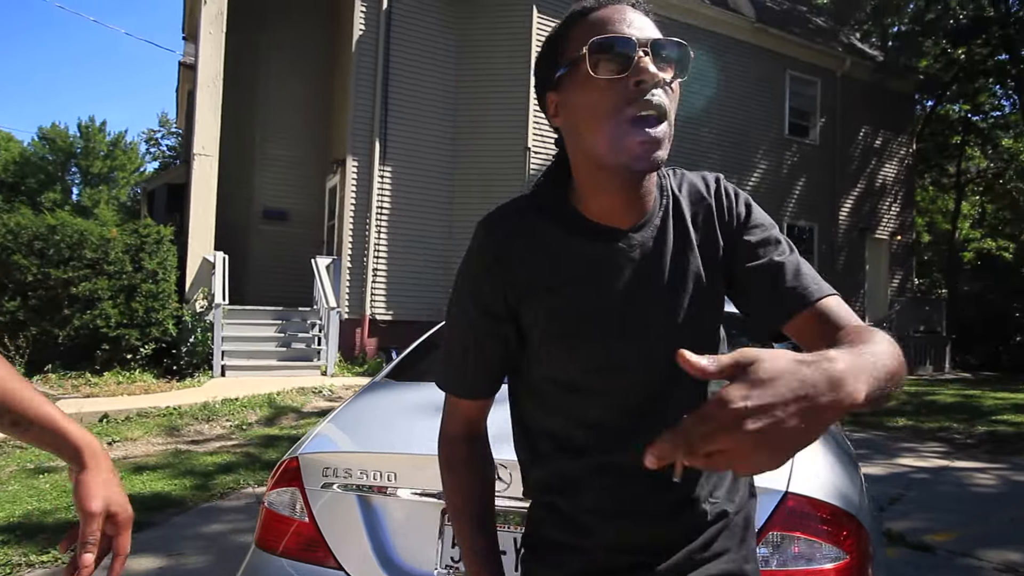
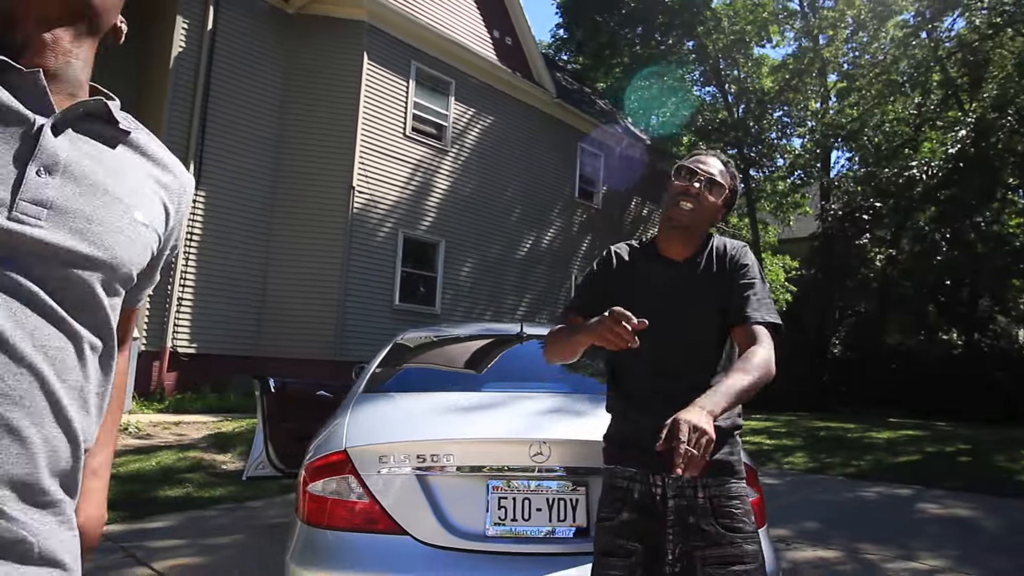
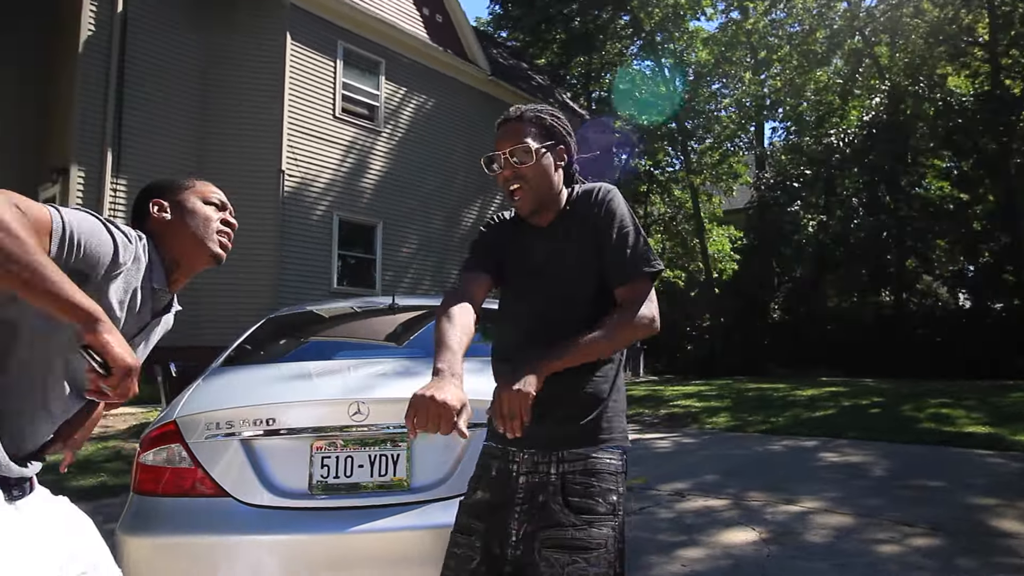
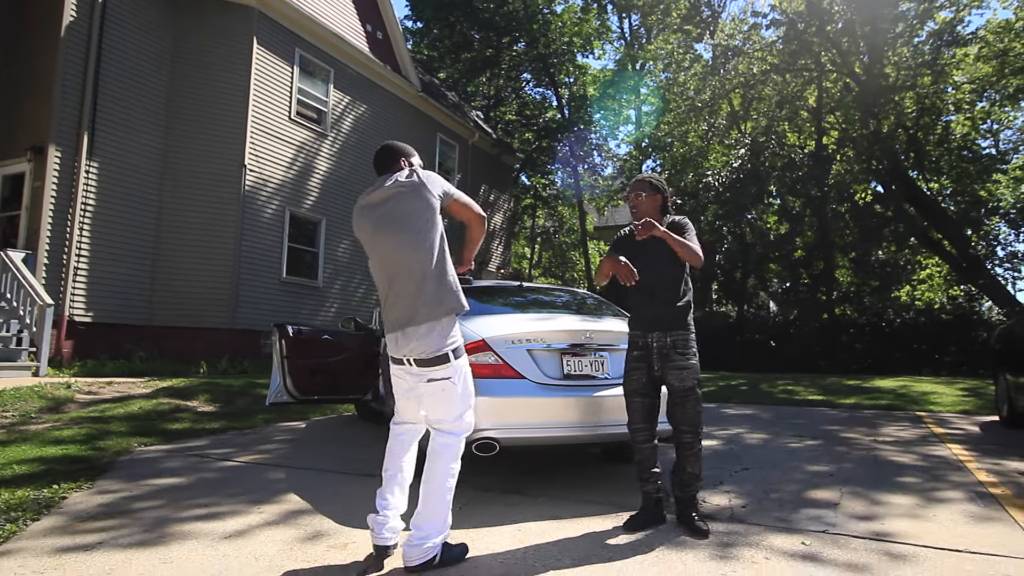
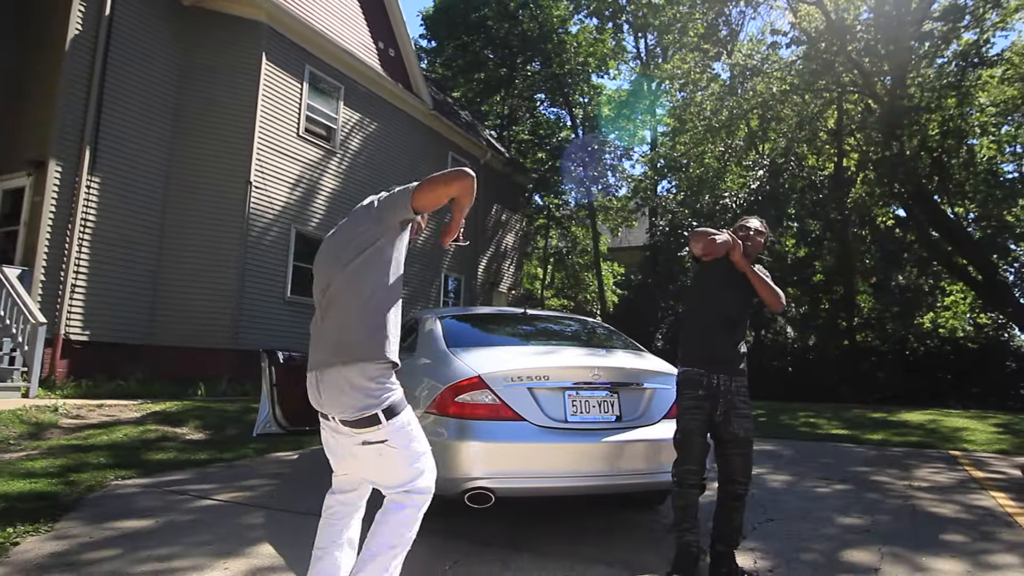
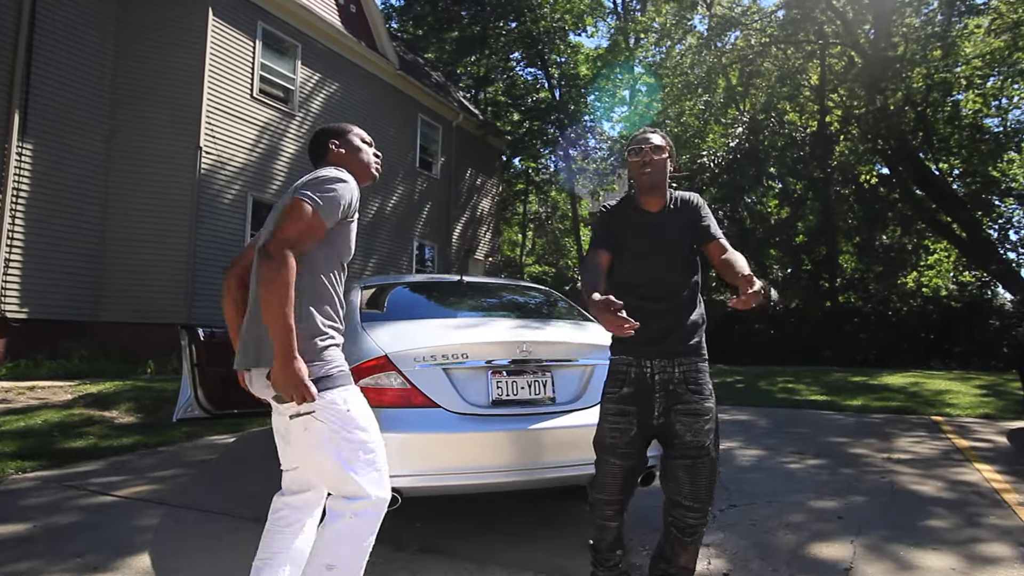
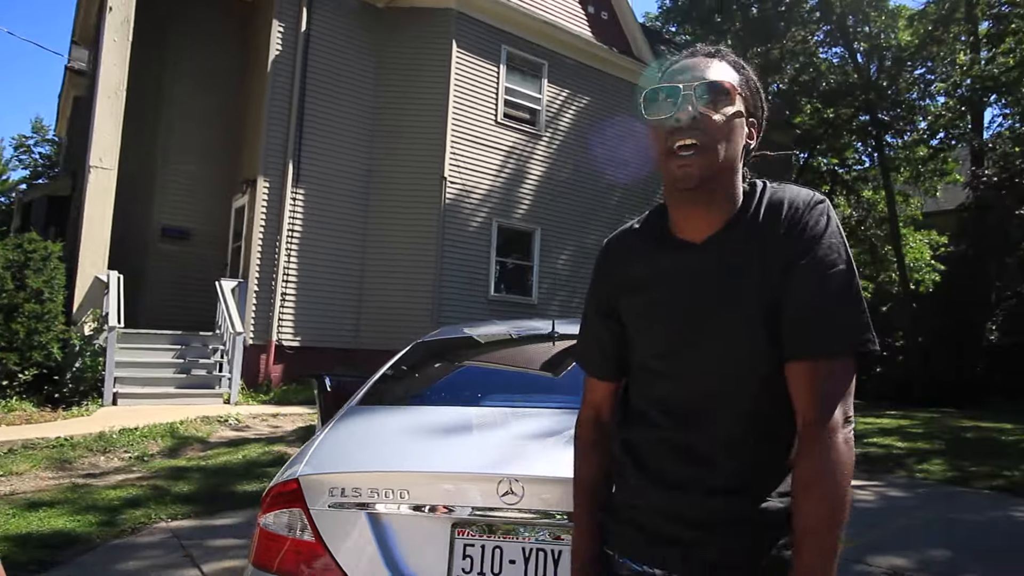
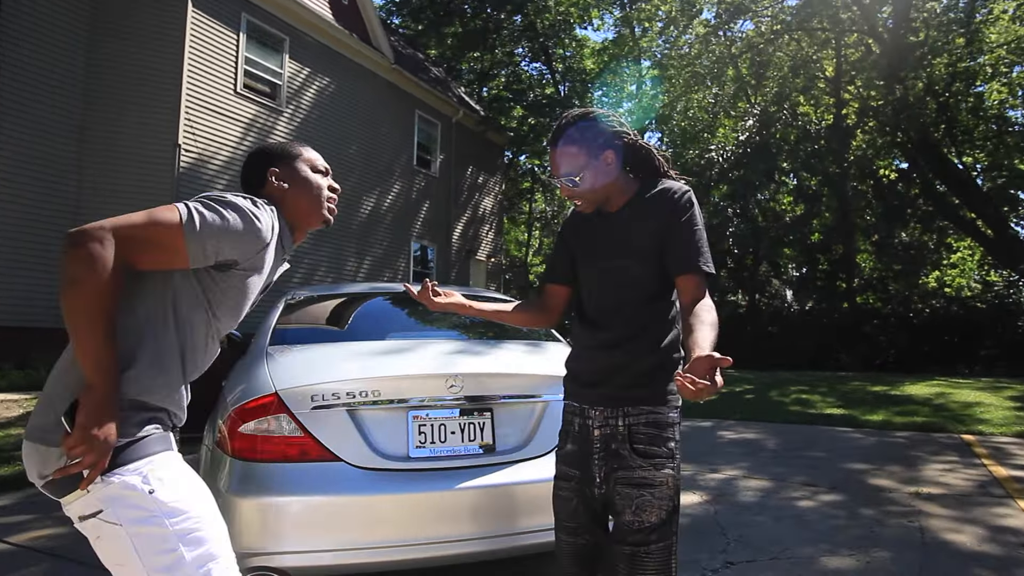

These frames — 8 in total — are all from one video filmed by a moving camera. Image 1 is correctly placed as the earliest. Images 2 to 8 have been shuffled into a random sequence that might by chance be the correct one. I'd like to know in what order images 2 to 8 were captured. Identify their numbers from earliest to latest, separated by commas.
7, 2, 5, 4, 6, 8, 3
